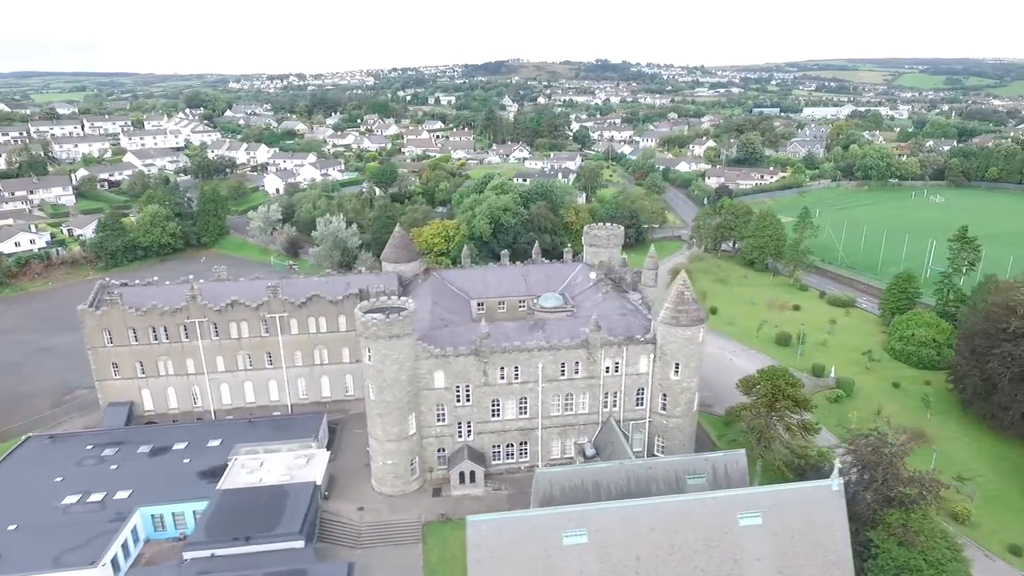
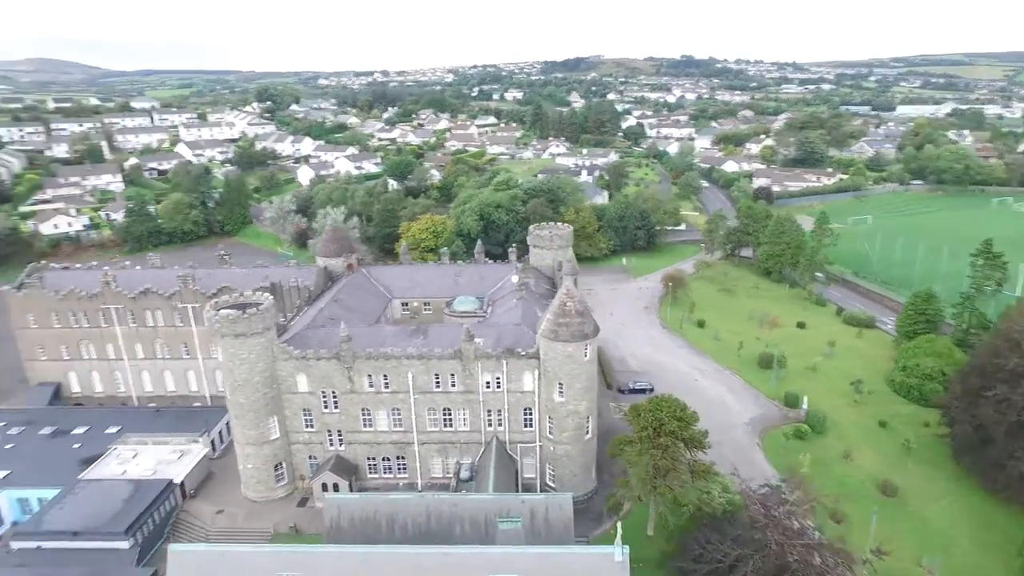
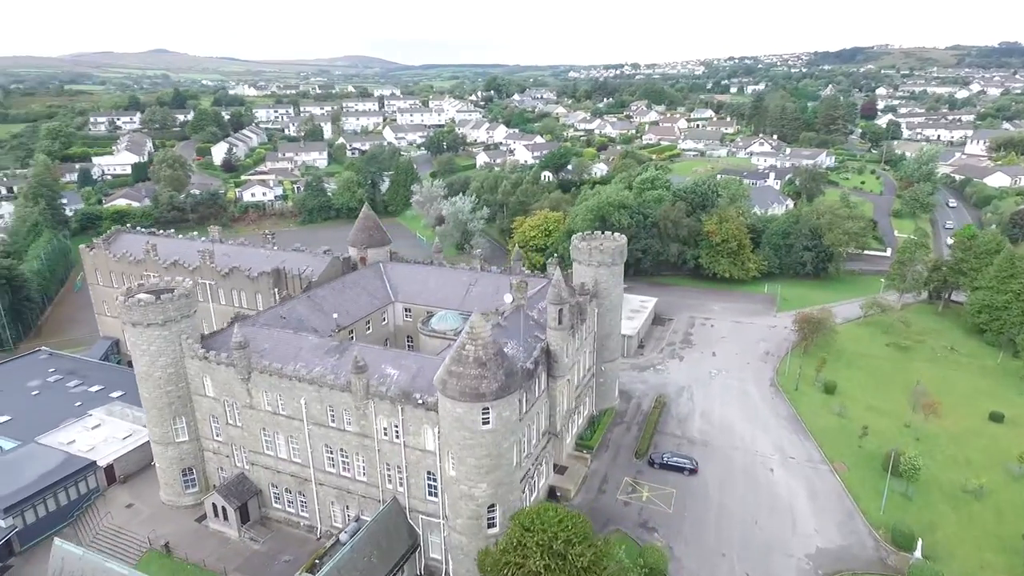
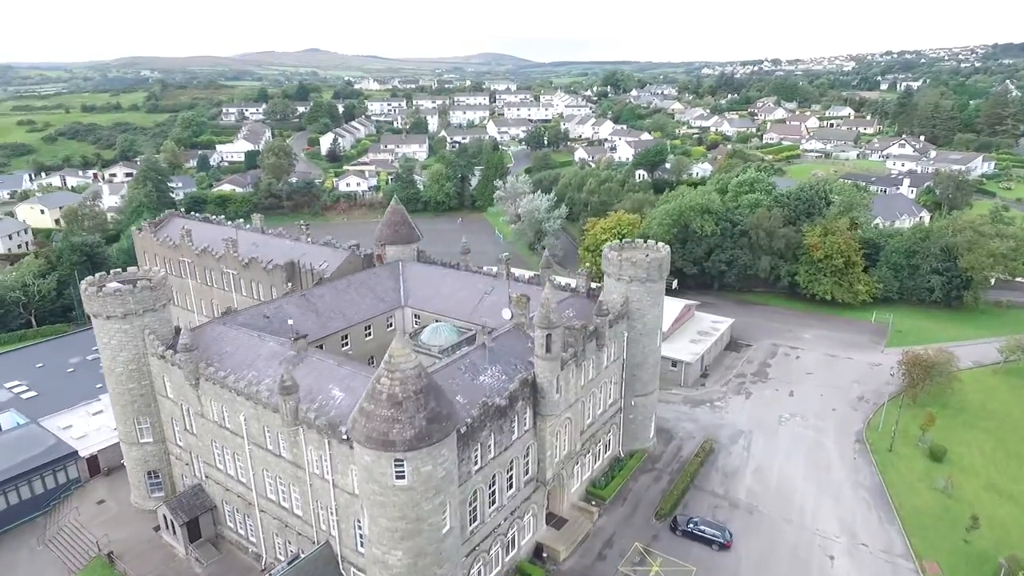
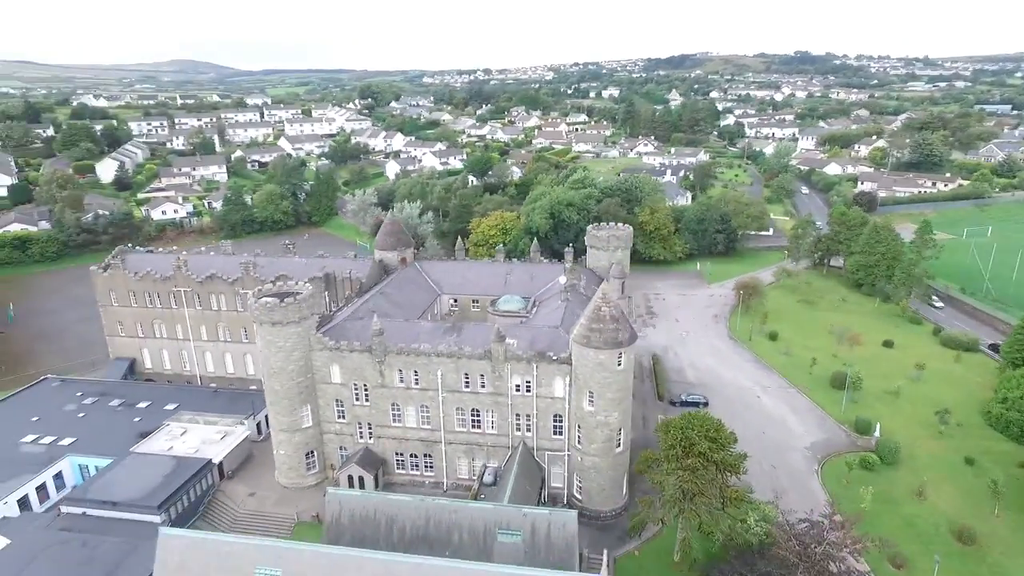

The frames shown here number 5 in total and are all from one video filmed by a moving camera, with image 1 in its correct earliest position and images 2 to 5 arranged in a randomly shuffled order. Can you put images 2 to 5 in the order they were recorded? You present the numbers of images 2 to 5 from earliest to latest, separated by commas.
2, 5, 3, 4
